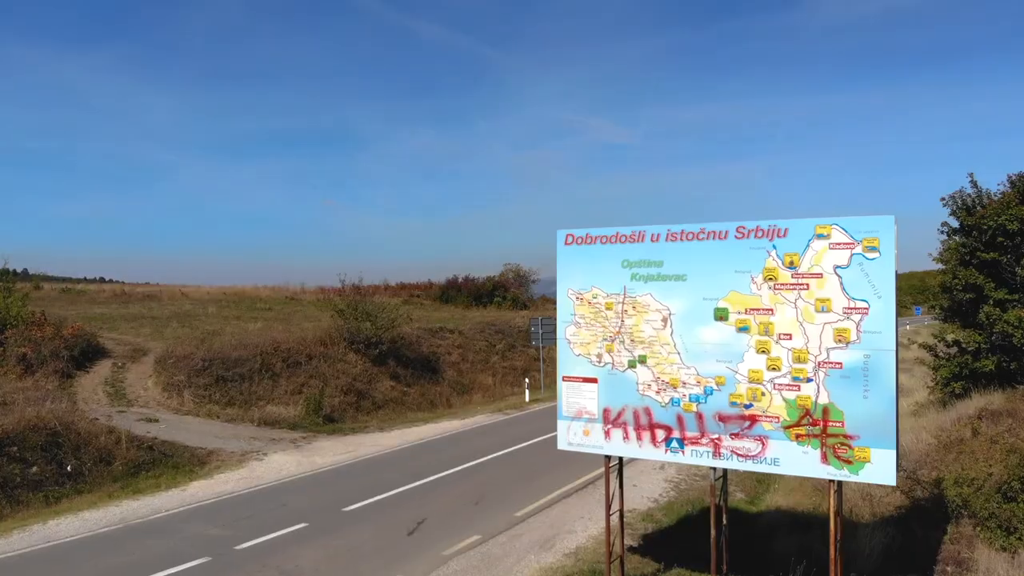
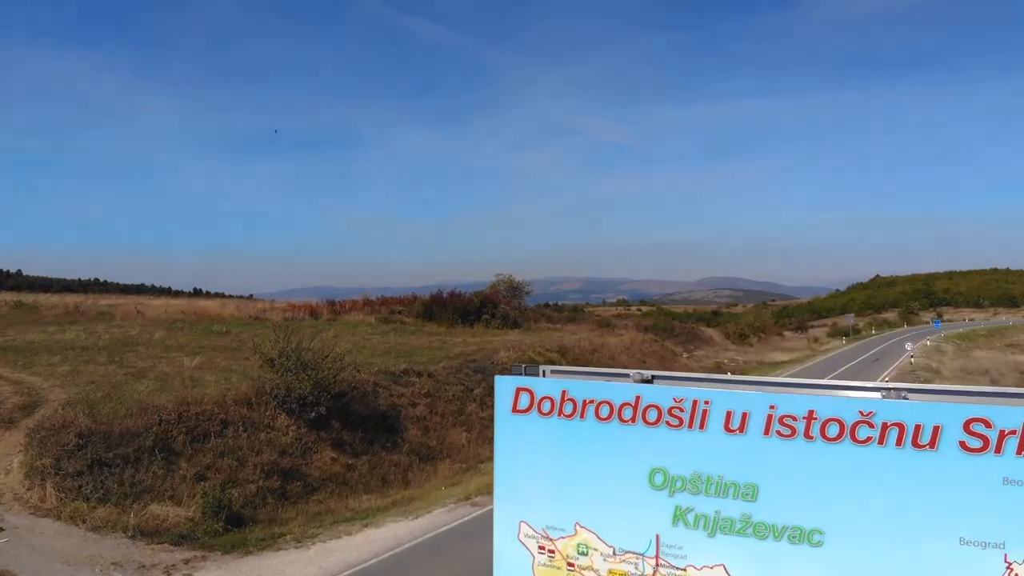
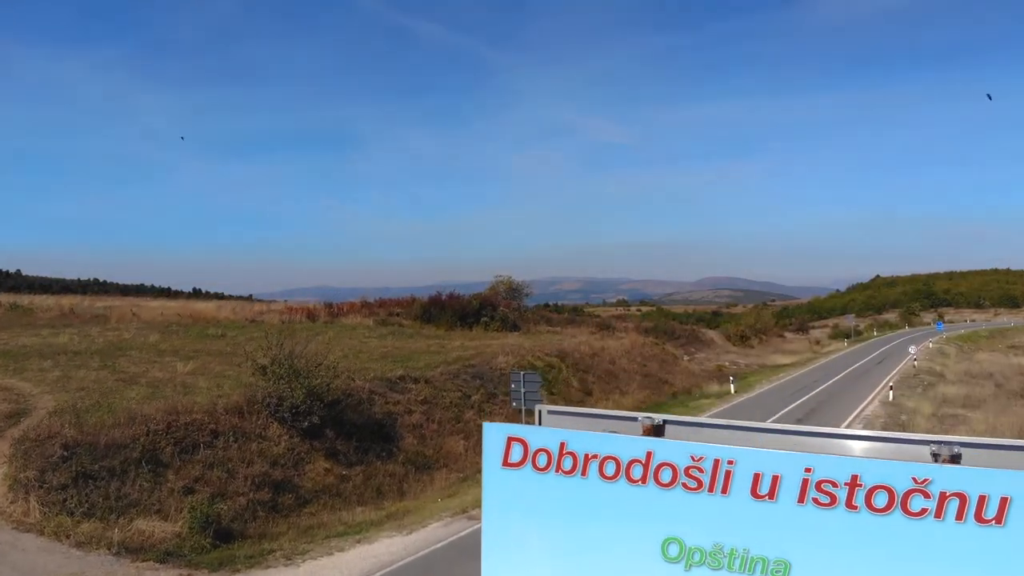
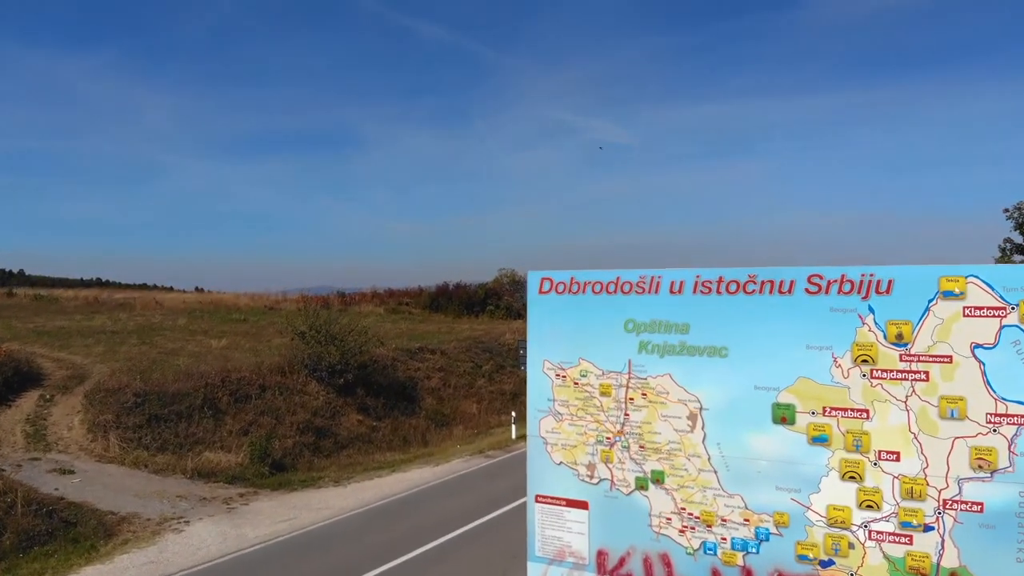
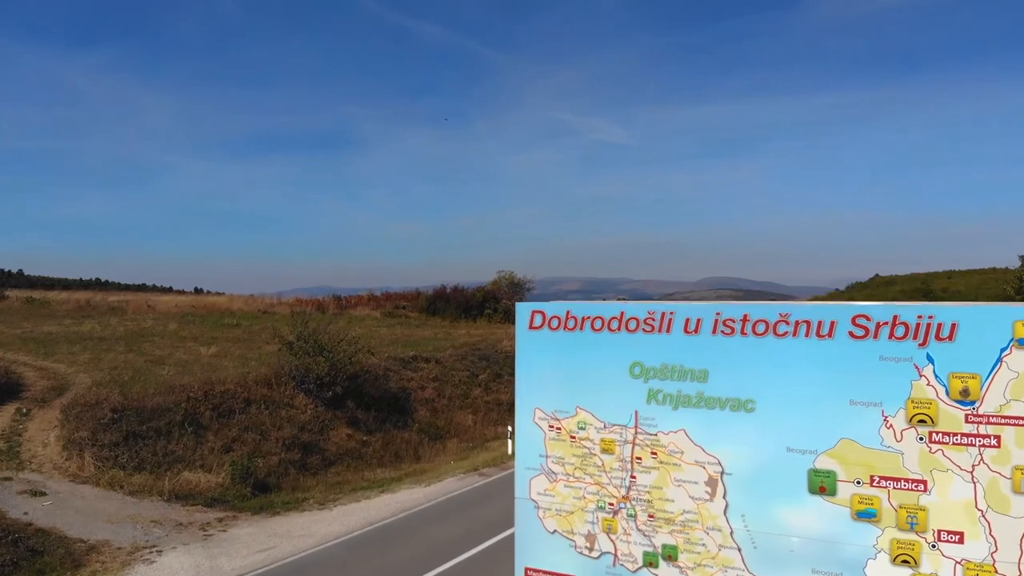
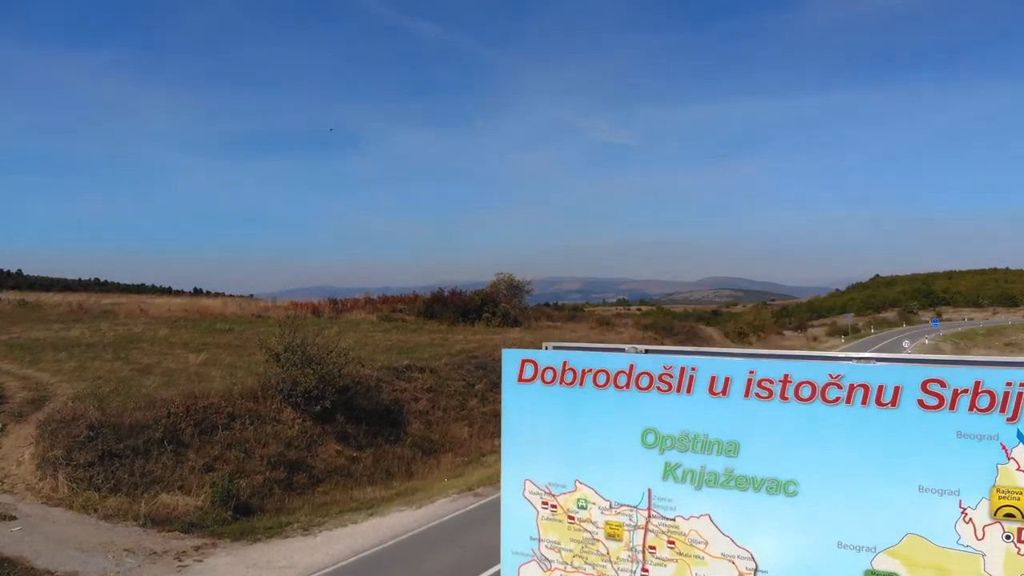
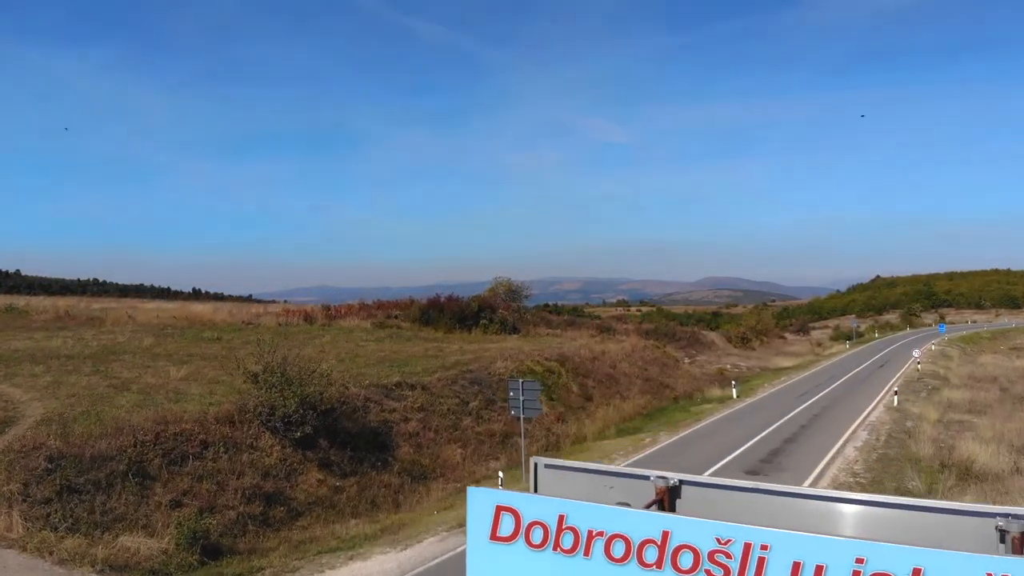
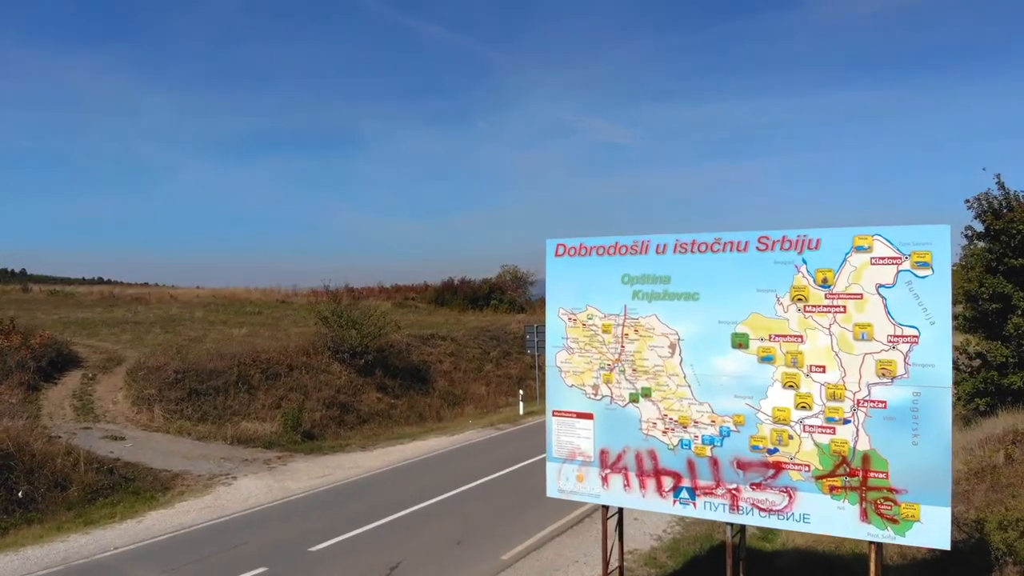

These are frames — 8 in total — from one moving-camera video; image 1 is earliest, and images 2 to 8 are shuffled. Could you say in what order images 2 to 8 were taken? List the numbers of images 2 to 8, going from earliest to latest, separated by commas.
8, 4, 5, 6, 2, 3, 7
